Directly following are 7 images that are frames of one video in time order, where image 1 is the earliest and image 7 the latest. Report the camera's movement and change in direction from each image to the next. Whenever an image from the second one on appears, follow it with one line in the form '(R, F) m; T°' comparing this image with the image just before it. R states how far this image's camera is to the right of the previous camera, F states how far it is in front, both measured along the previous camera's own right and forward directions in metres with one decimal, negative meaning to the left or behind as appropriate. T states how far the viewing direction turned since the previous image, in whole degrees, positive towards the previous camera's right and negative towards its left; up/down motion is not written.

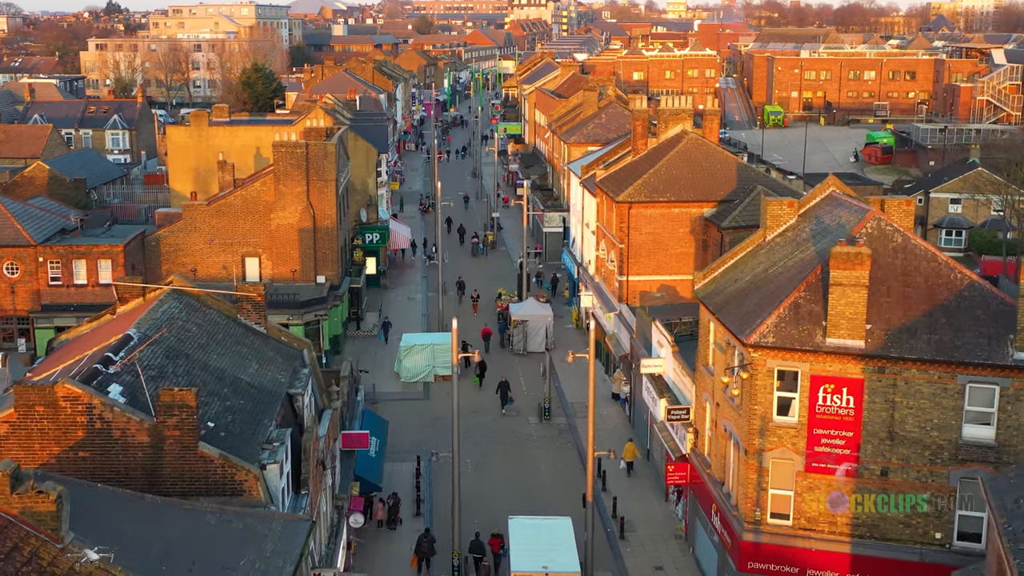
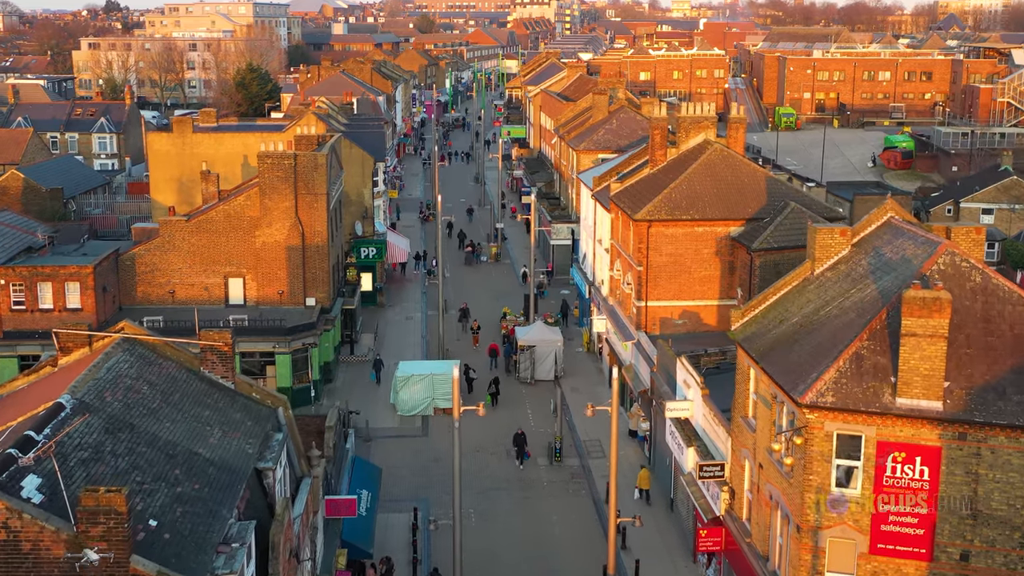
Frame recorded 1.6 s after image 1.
(-0.2, +4.3) m; 0°
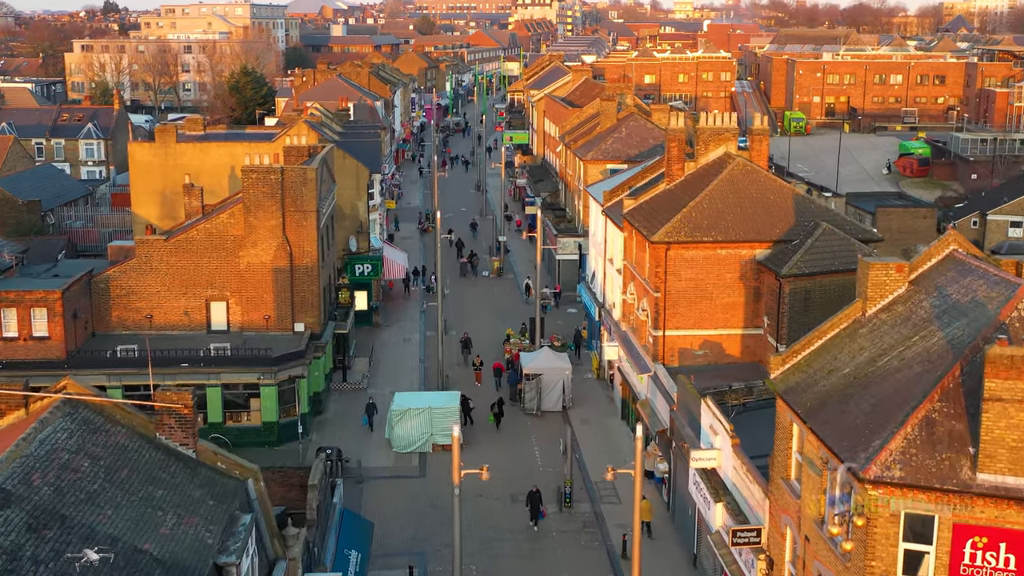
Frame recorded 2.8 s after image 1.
(-0.2, +3.6) m; 0°
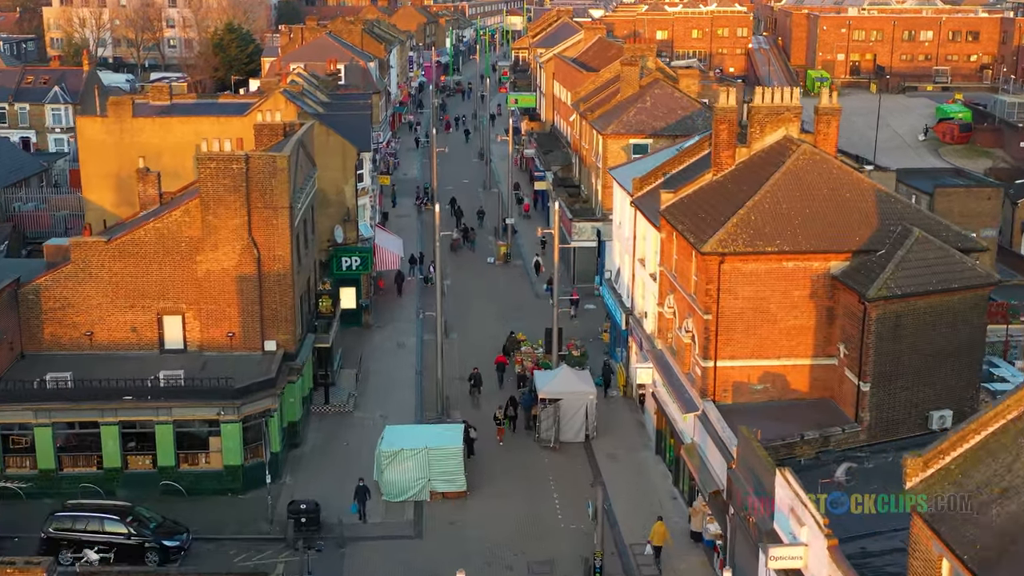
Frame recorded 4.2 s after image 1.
(-0.4, +7.6) m; 0°
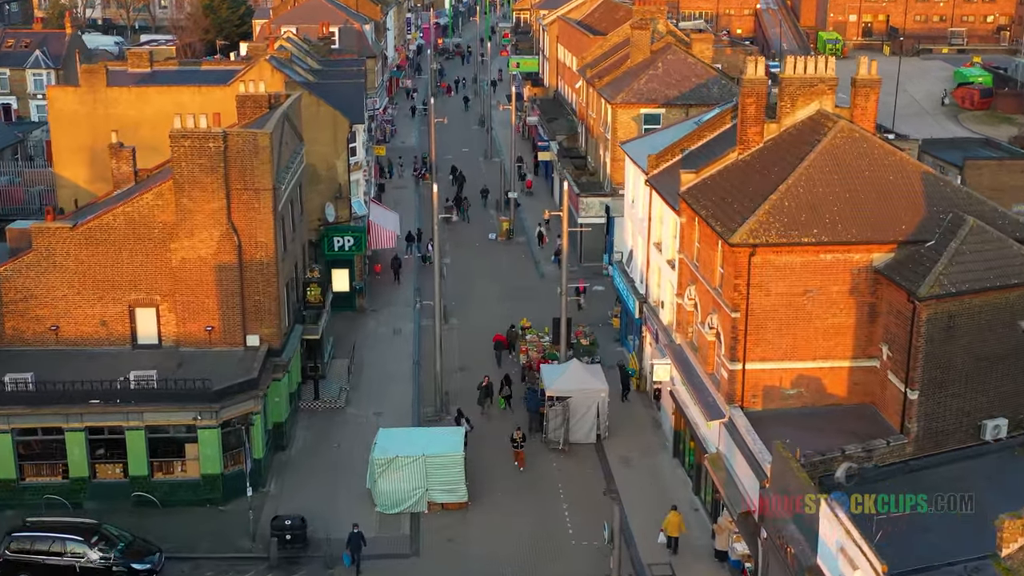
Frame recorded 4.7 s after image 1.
(-0.2, +3.2) m; 0°
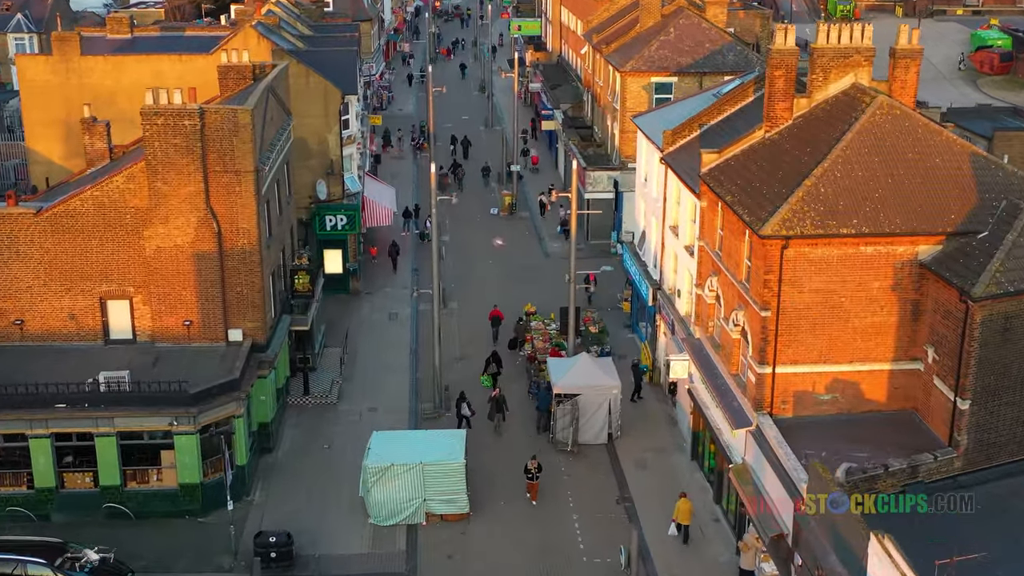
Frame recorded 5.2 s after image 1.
(-0.1, +2.8) m; 0°
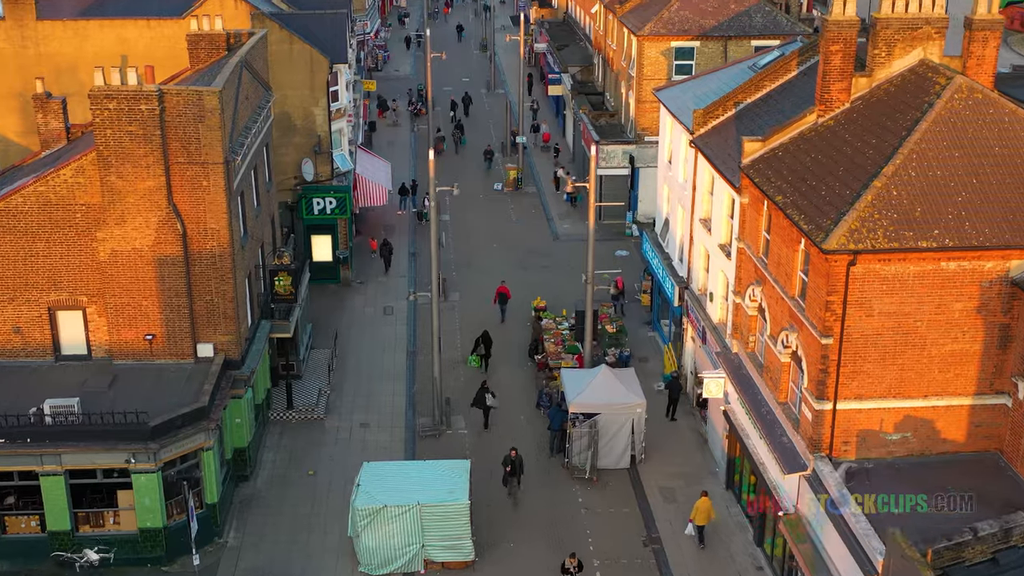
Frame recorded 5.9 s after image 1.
(-0.3, +4.1) m; 0°
